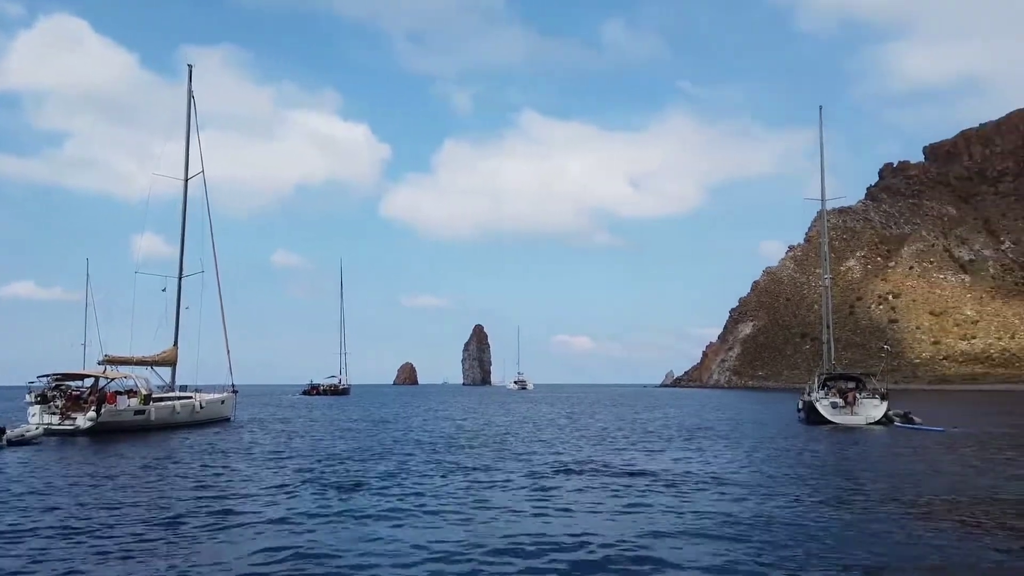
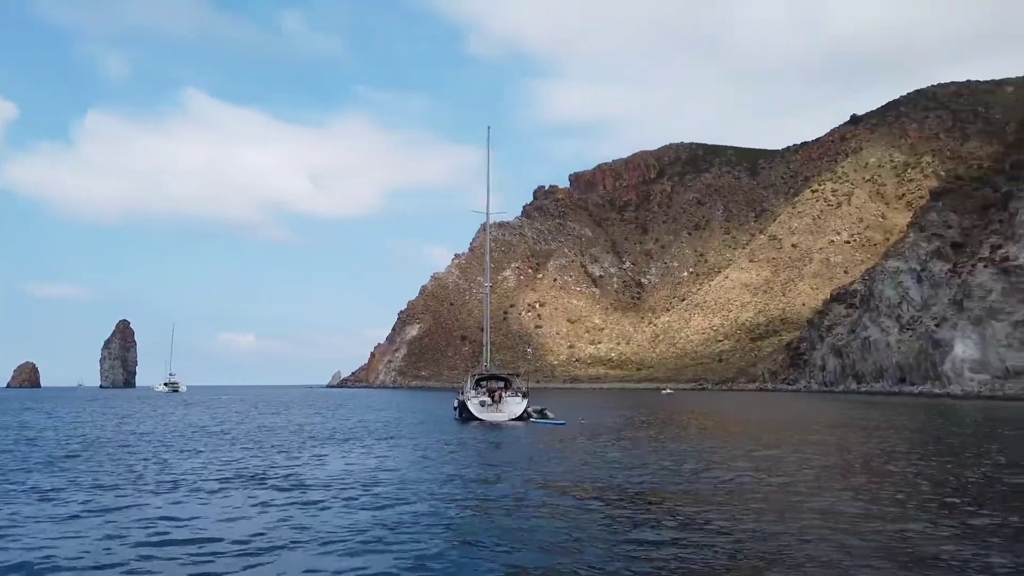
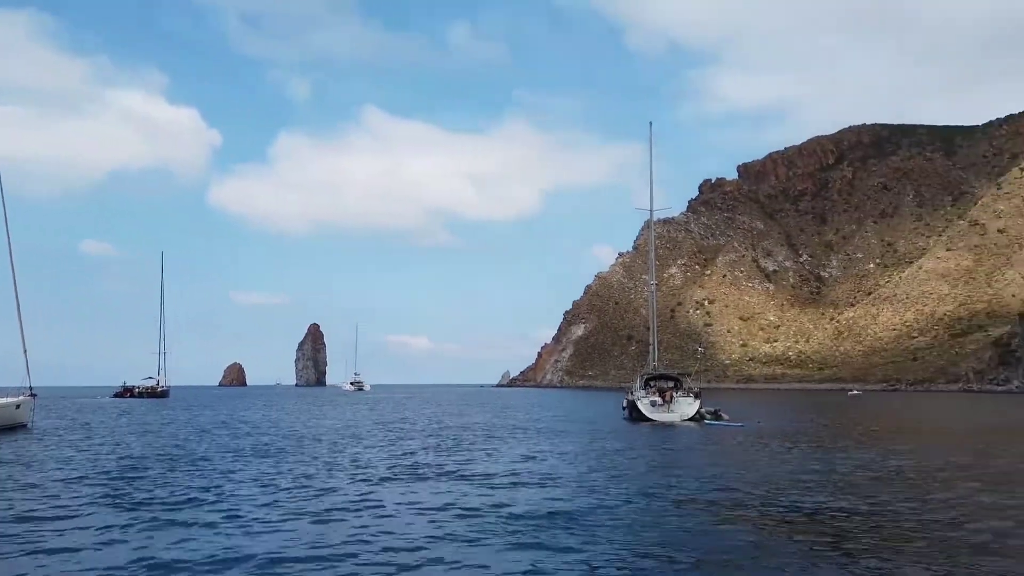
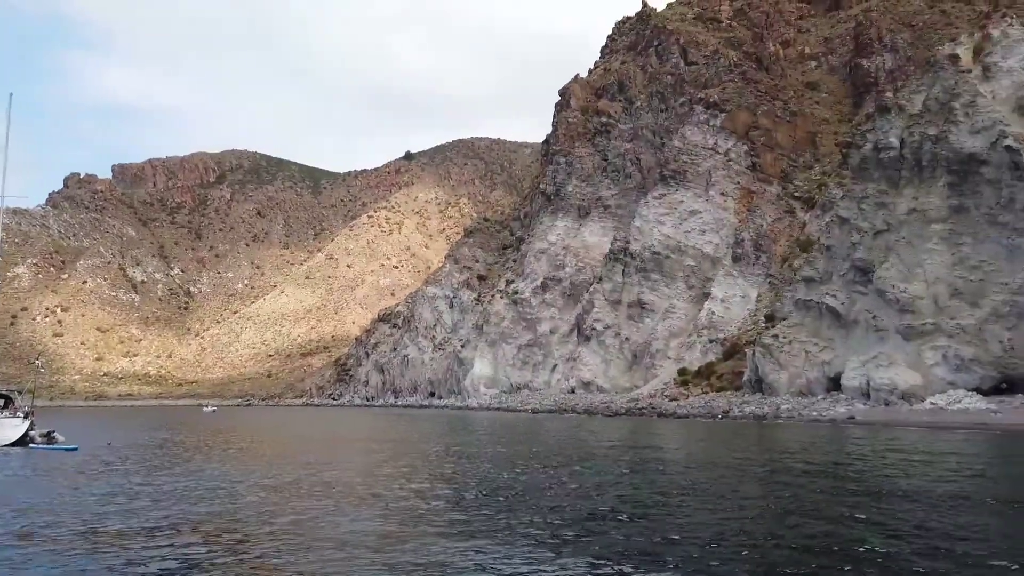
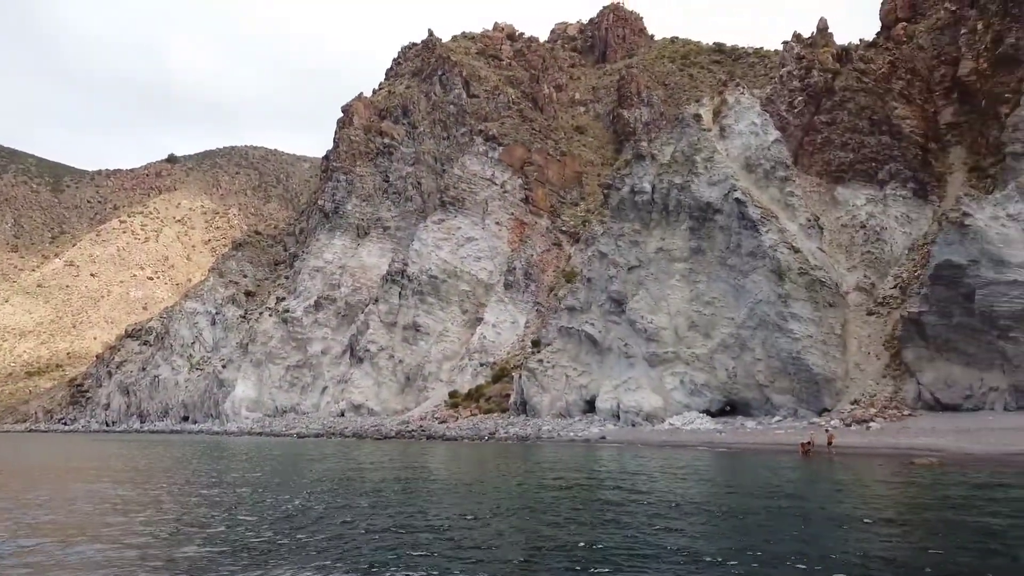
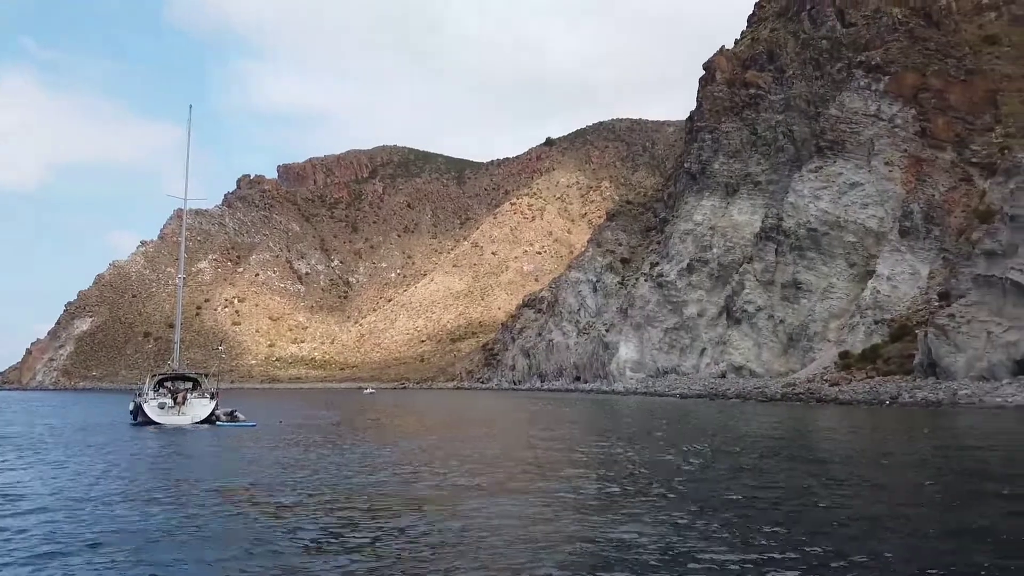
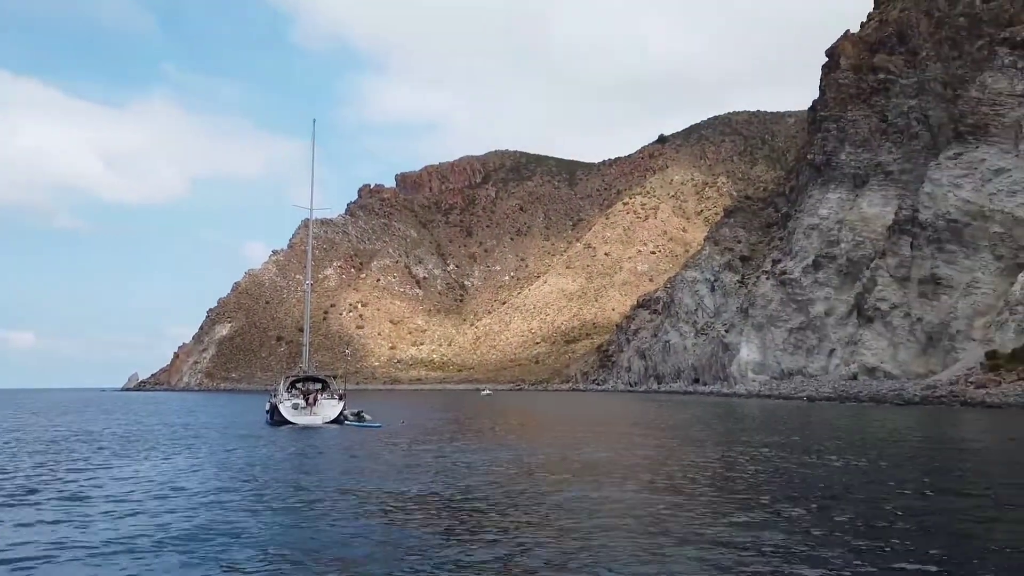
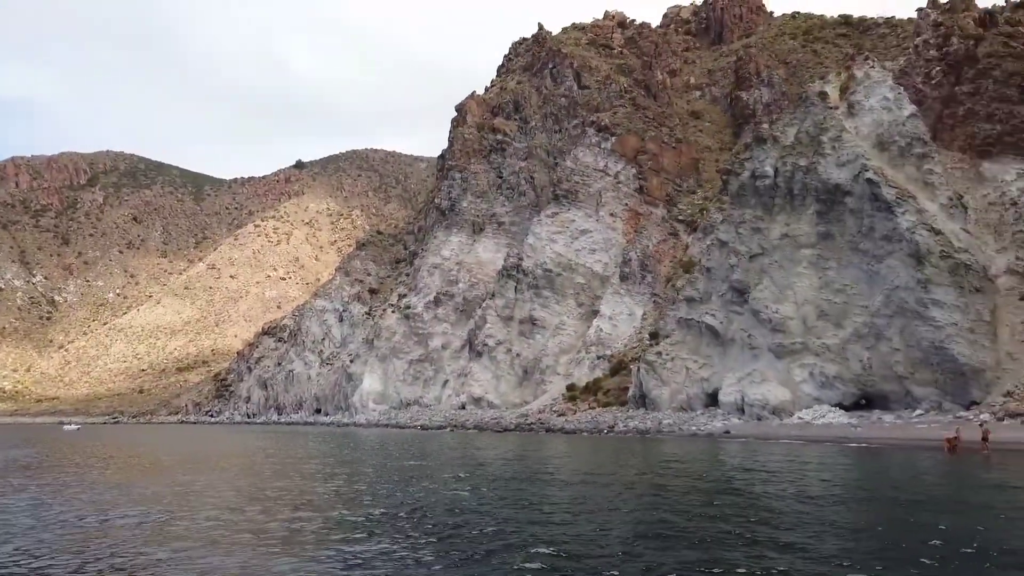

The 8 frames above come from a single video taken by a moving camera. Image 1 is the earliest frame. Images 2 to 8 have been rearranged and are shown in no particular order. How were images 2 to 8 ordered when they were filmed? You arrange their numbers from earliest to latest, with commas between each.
3, 2, 7, 6, 4, 8, 5
